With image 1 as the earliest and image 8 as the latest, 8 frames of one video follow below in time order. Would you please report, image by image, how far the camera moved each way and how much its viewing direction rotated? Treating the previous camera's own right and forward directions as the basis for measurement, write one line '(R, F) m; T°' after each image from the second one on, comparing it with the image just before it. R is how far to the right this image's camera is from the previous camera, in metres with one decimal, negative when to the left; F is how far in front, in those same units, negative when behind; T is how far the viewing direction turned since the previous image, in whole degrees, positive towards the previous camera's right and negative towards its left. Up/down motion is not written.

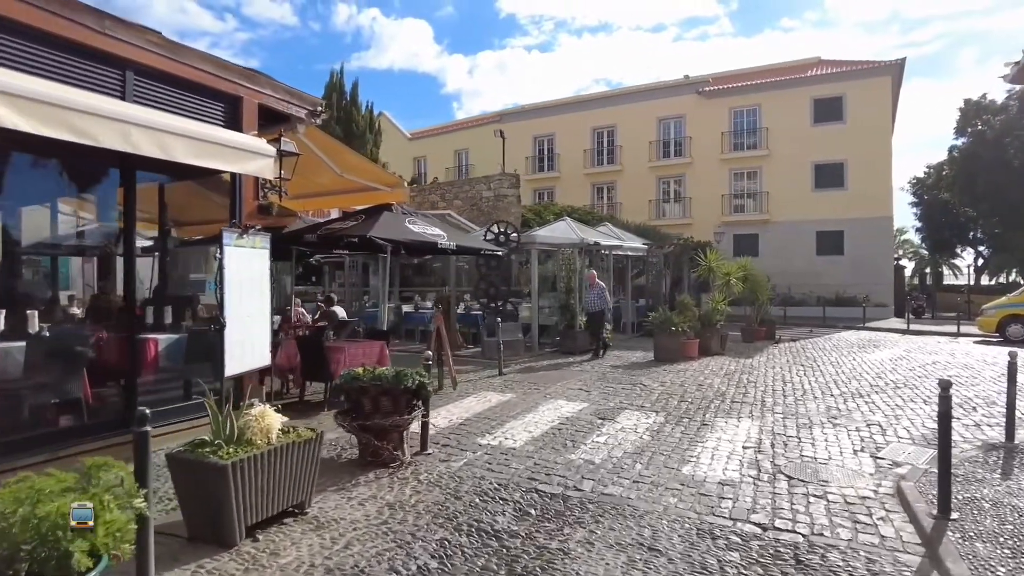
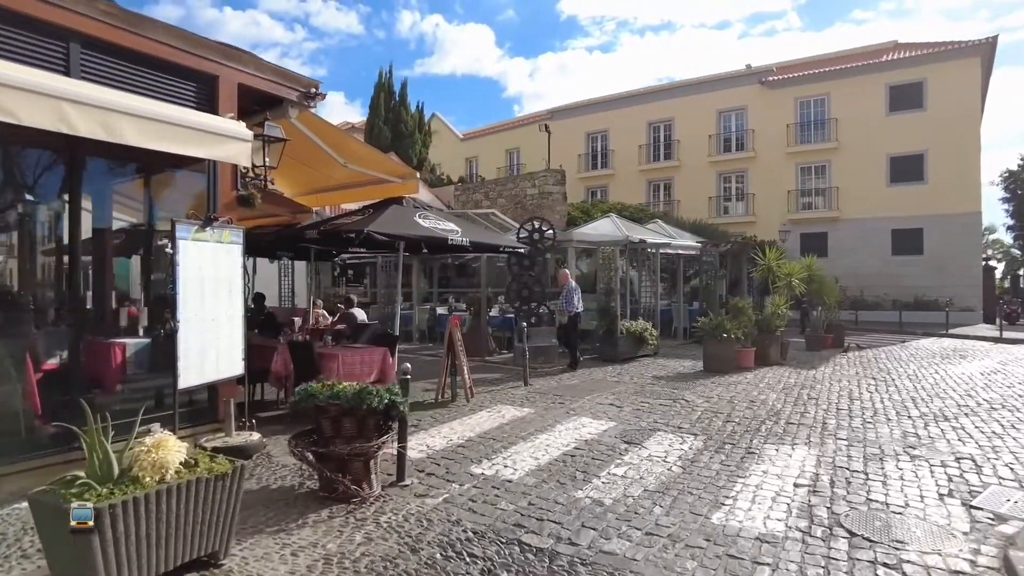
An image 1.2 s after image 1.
(+0.5, +1.0) m; -5°
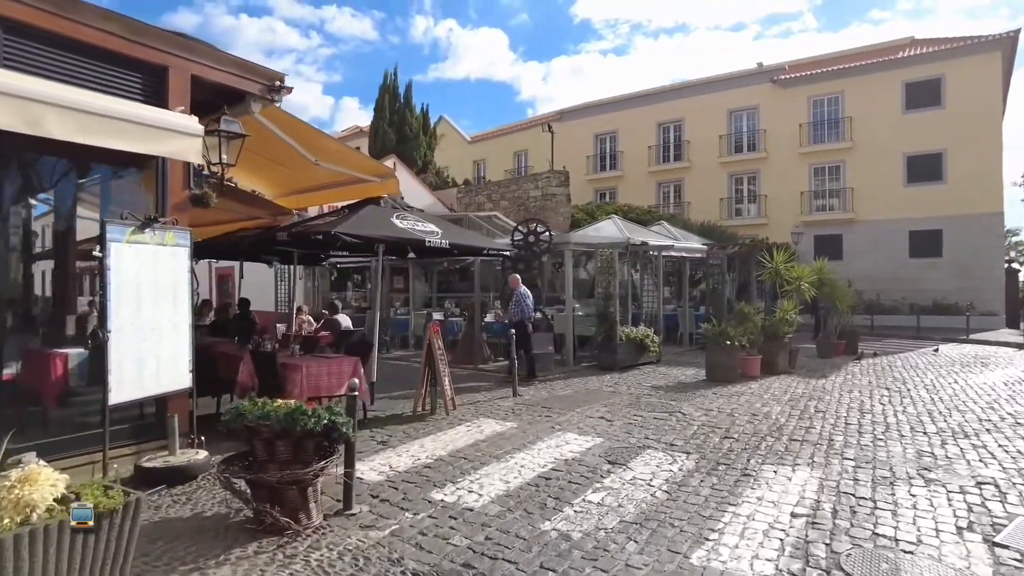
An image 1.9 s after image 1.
(+0.4, +0.5) m; -1°
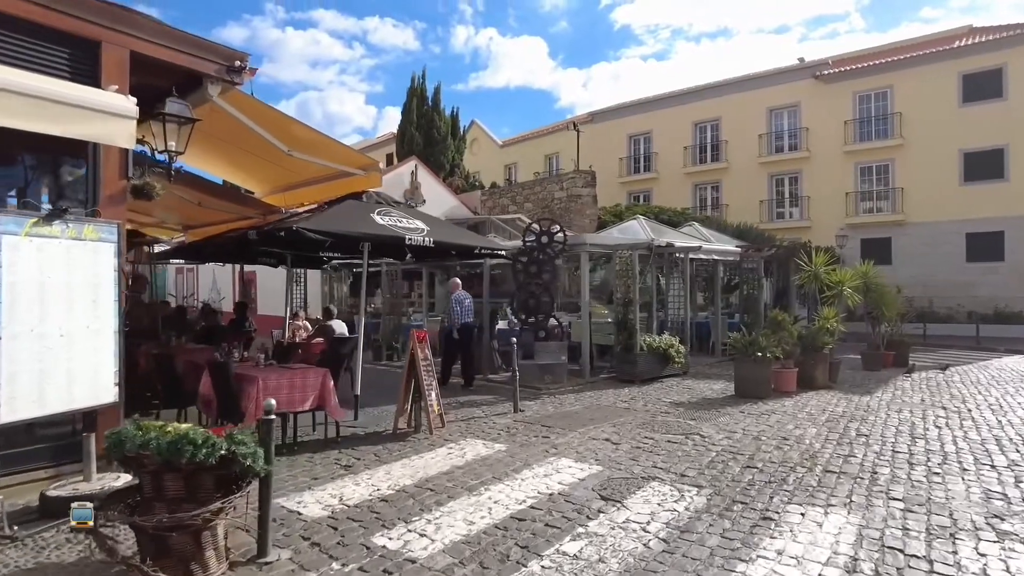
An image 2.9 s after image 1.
(+0.5, +0.9) m; -4°
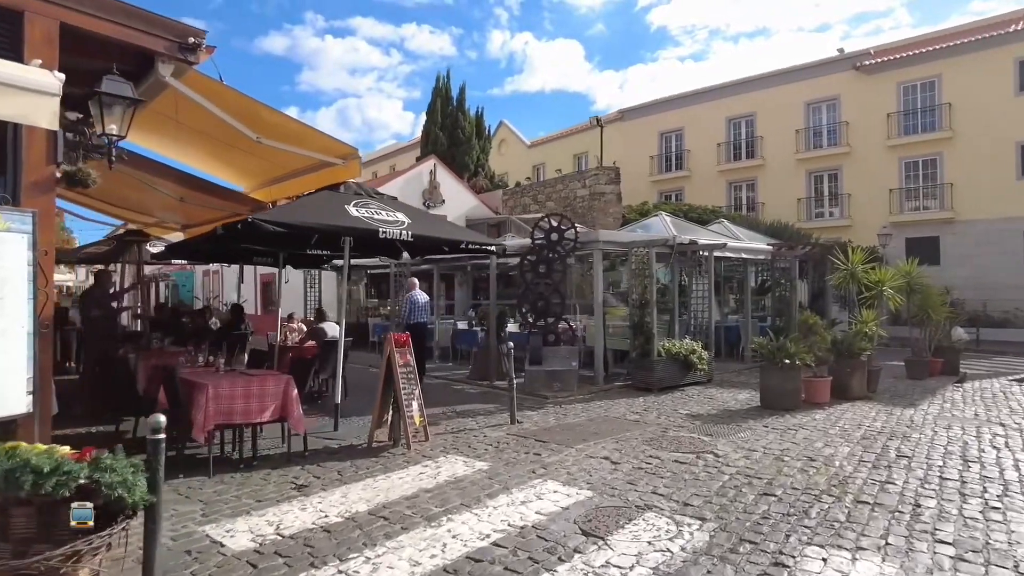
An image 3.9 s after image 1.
(+0.5, +0.7) m; -3°
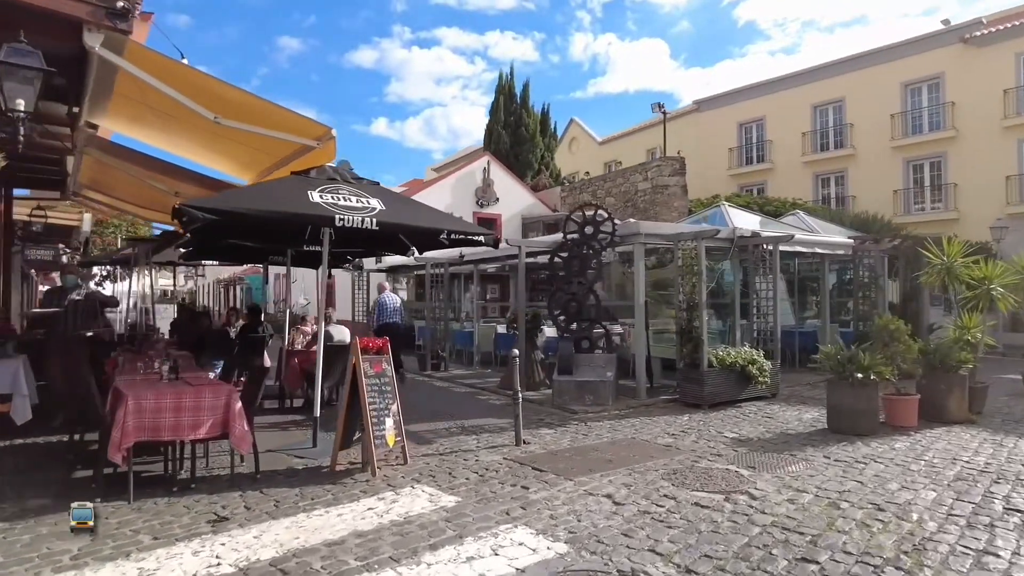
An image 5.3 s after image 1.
(+0.8, +1.1) m; -7°
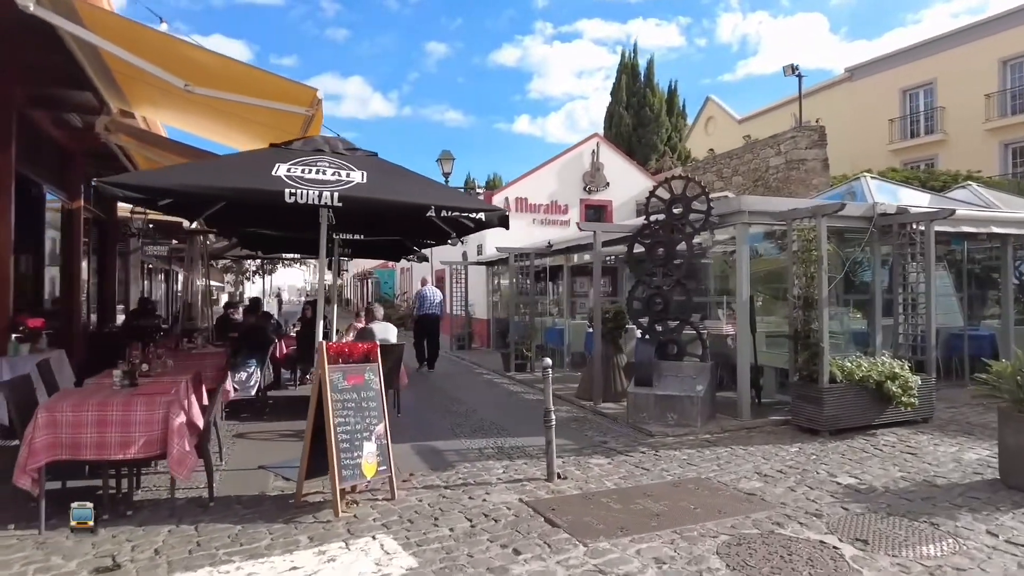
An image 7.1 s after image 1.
(+0.9, +1.4) m; -13°
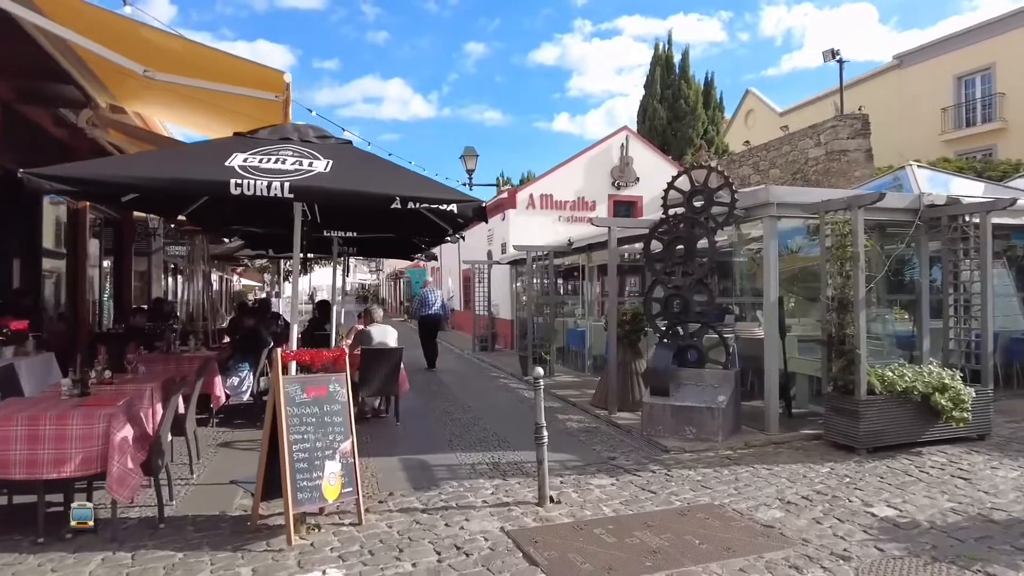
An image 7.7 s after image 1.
(+0.4, +0.5) m; -4°
